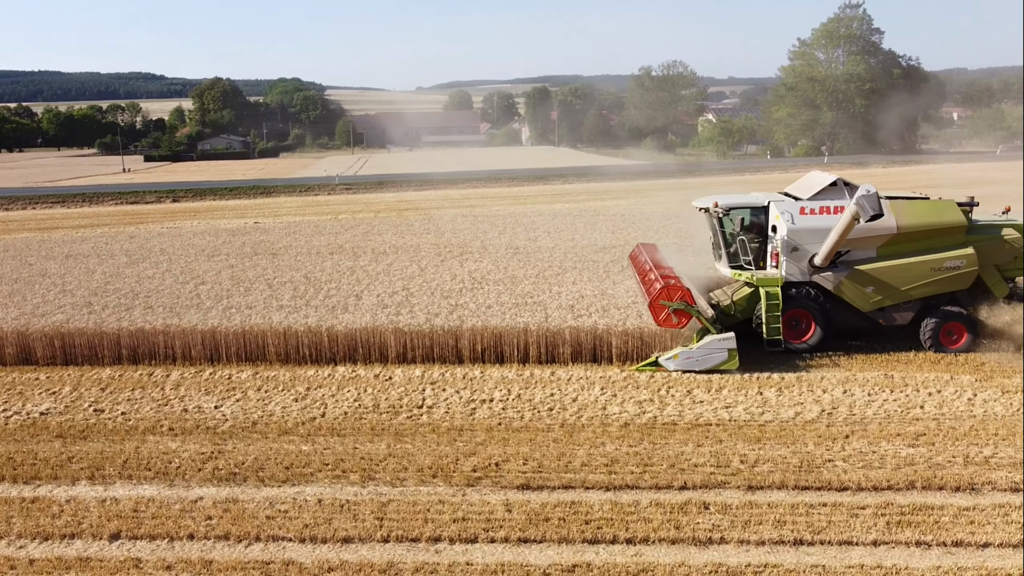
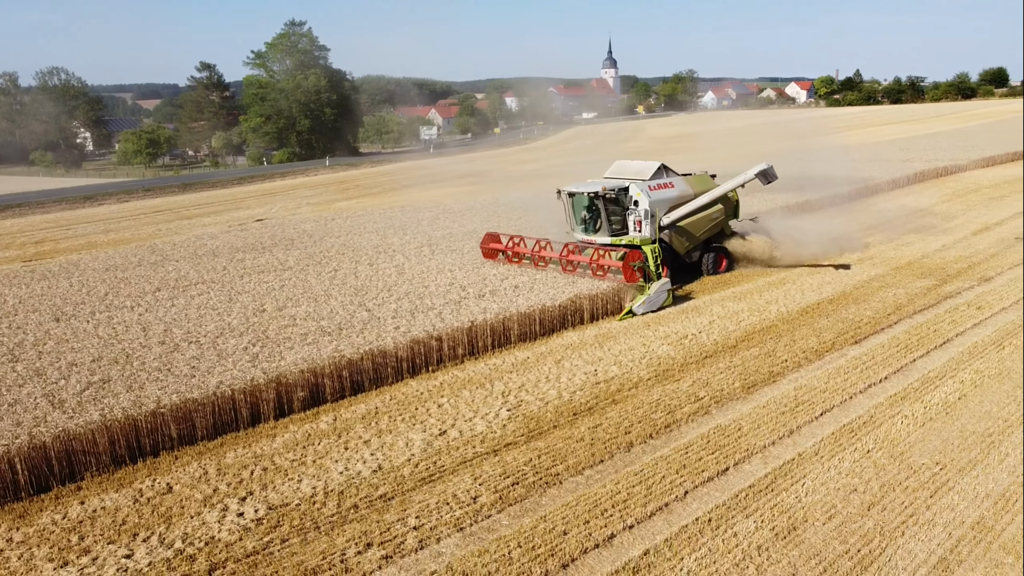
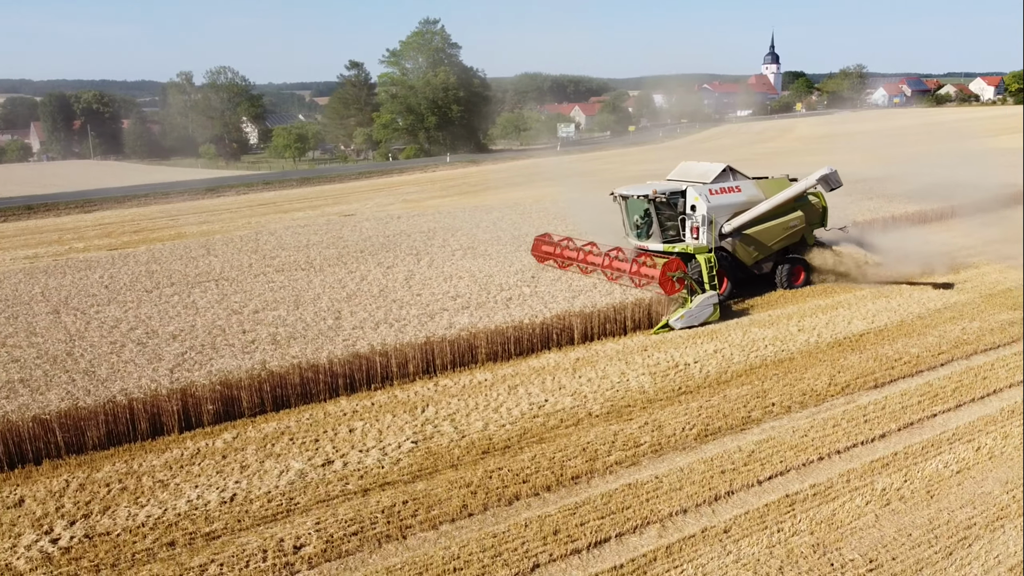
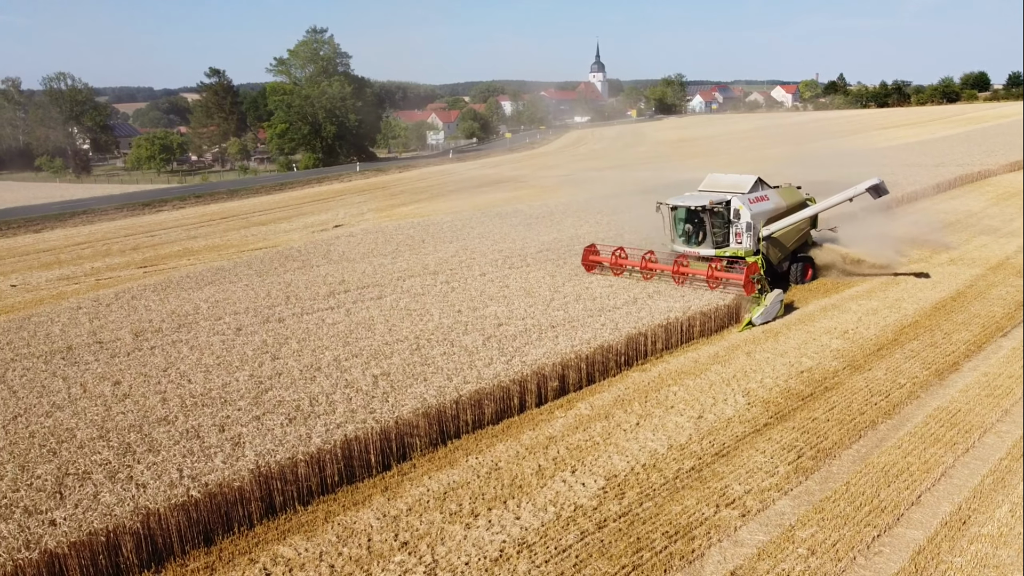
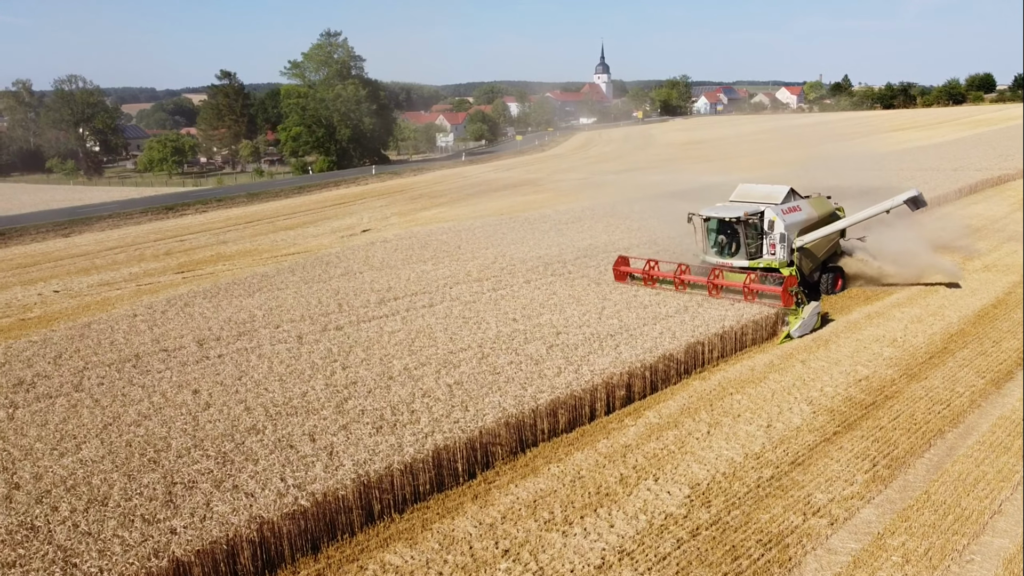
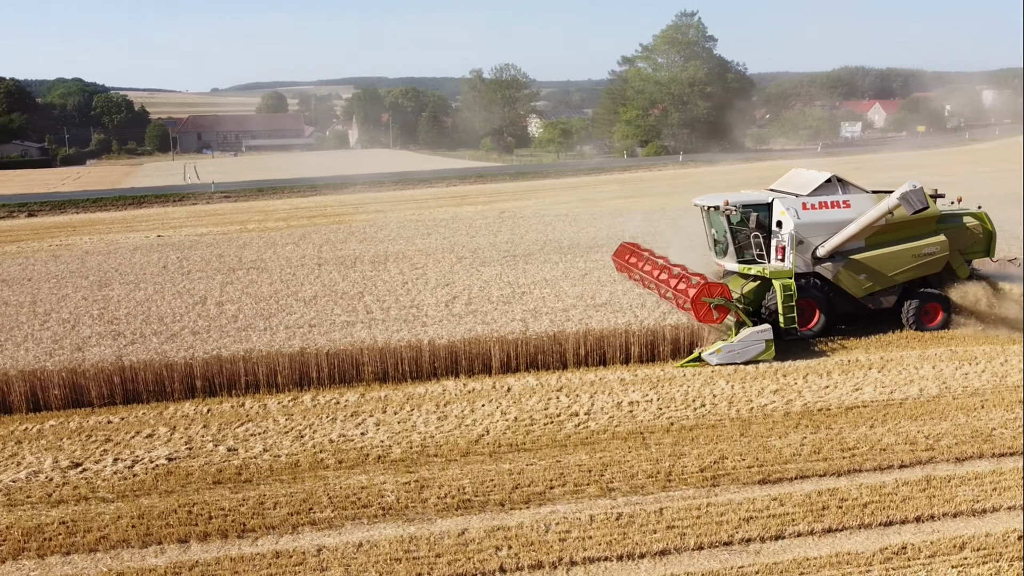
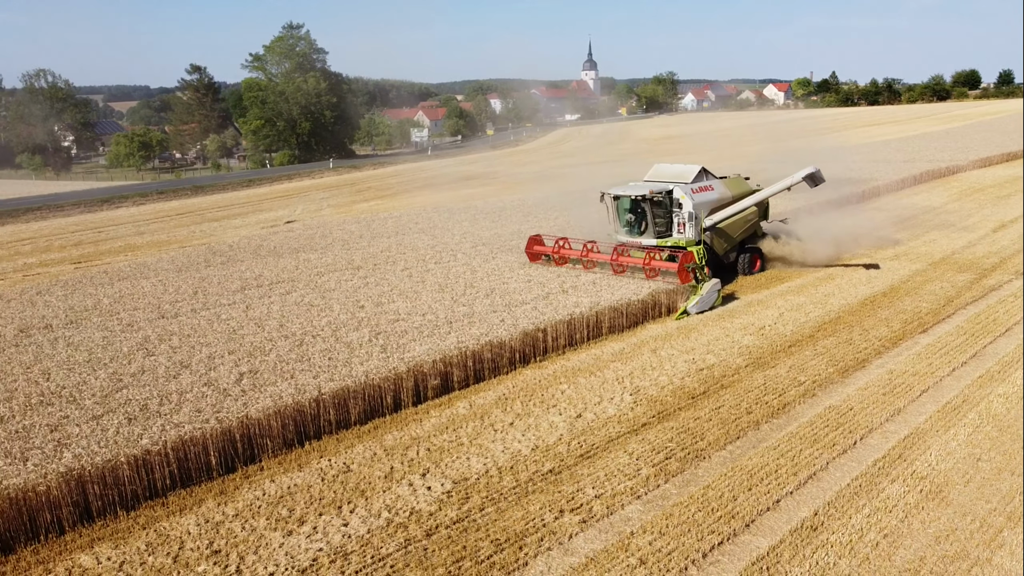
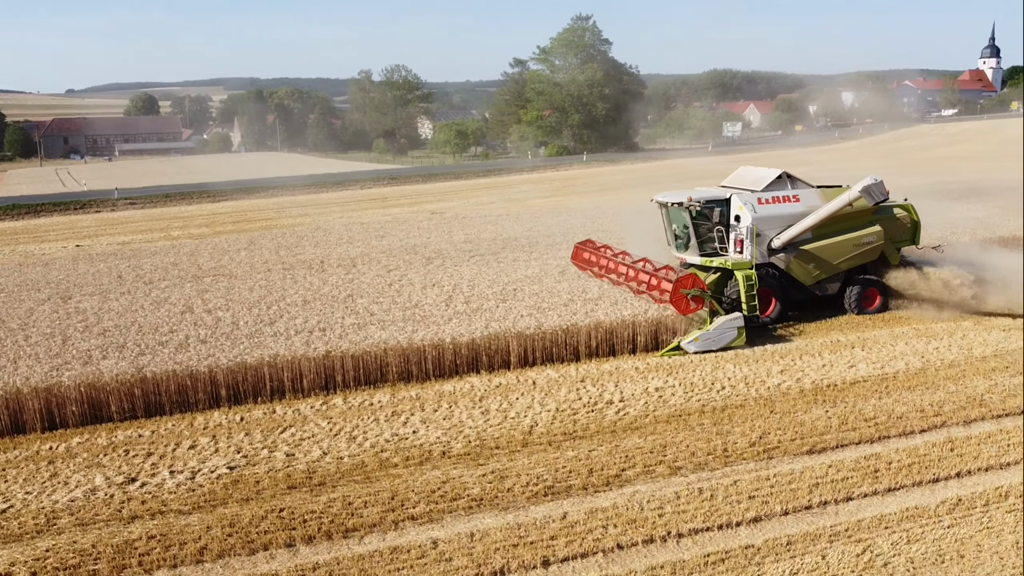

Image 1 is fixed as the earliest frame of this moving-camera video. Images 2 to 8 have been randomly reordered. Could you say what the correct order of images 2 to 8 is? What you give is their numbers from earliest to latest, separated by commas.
6, 8, 3, 2, 7, 4, 5
